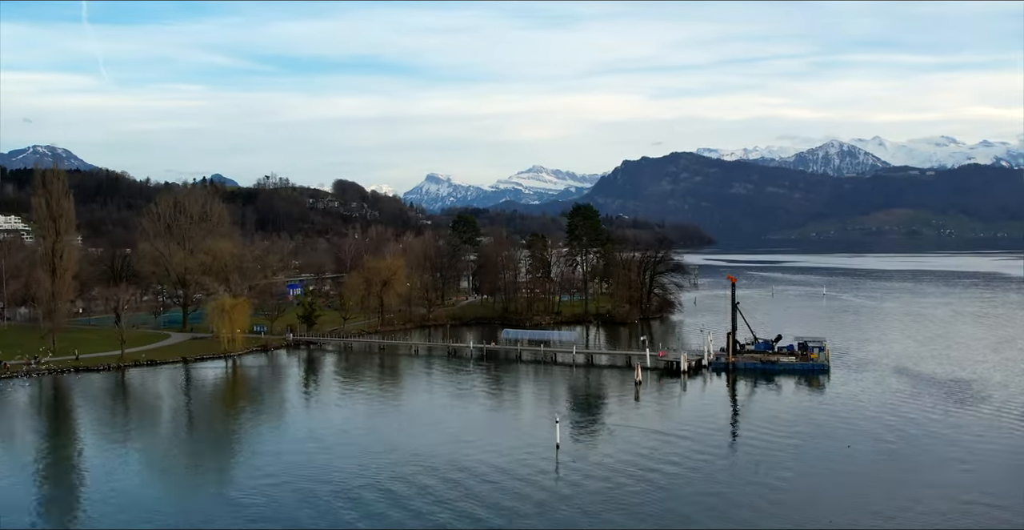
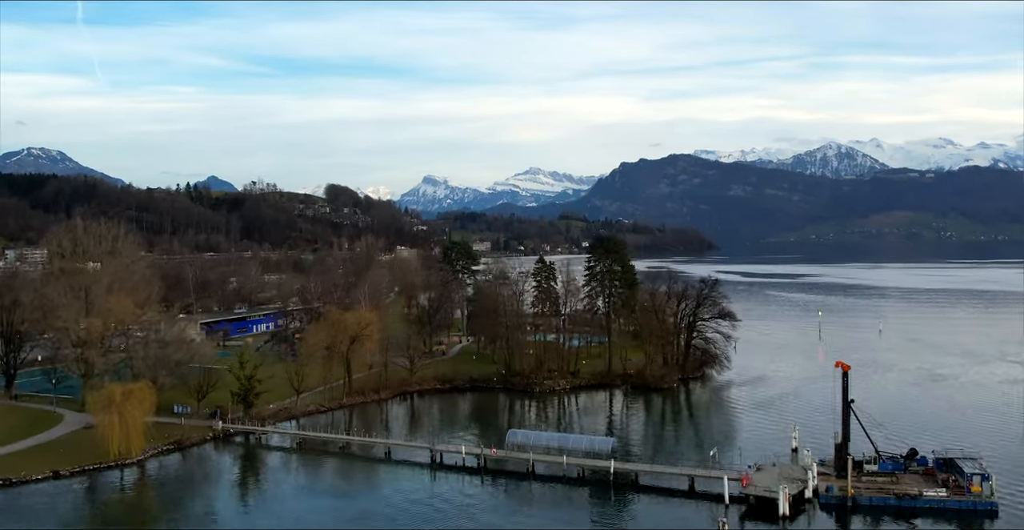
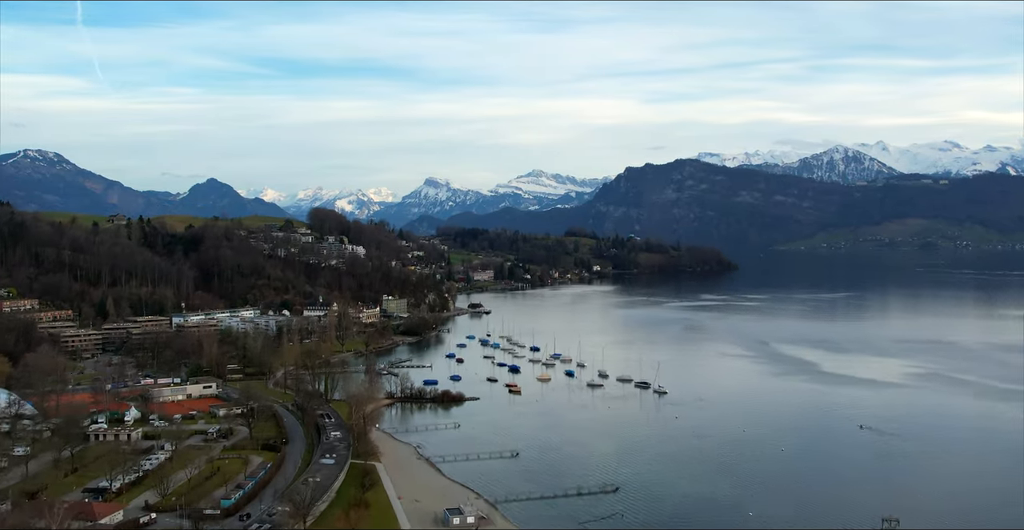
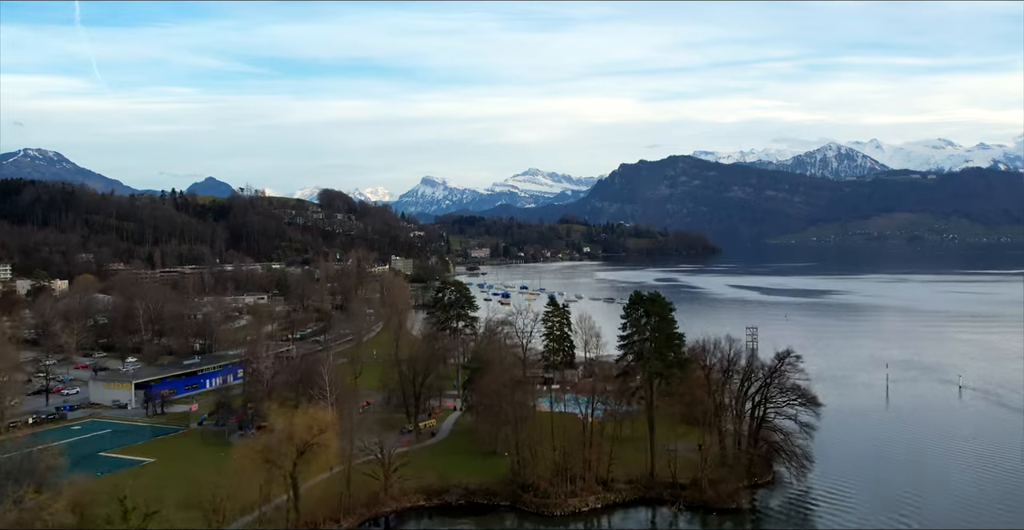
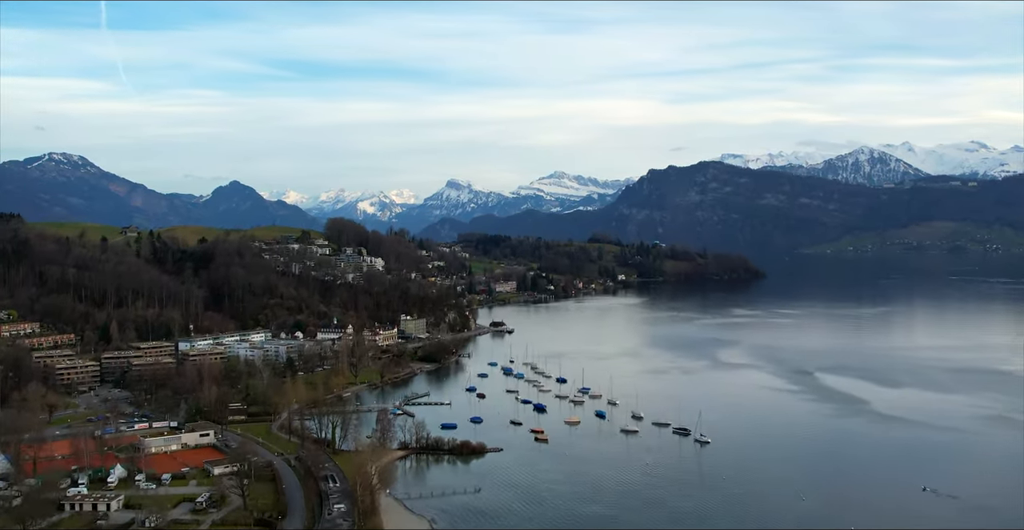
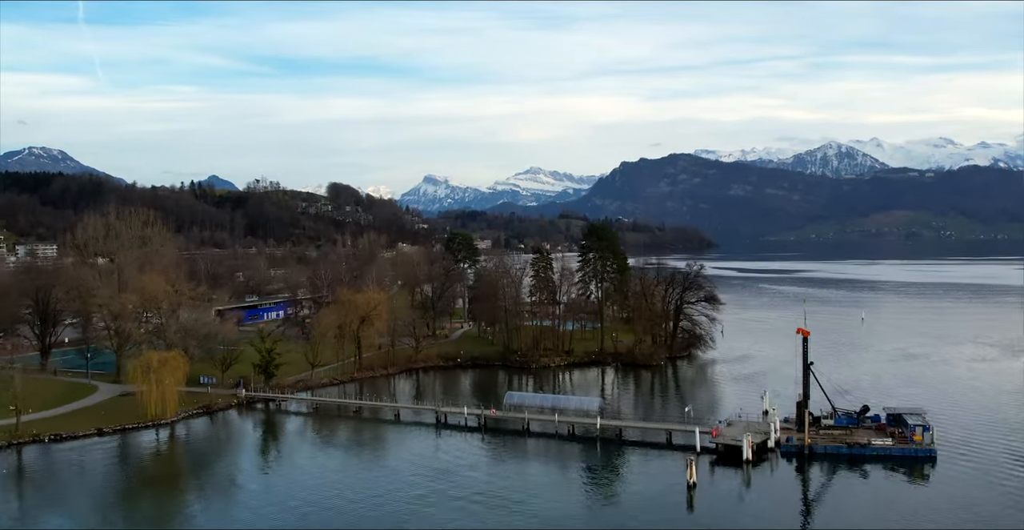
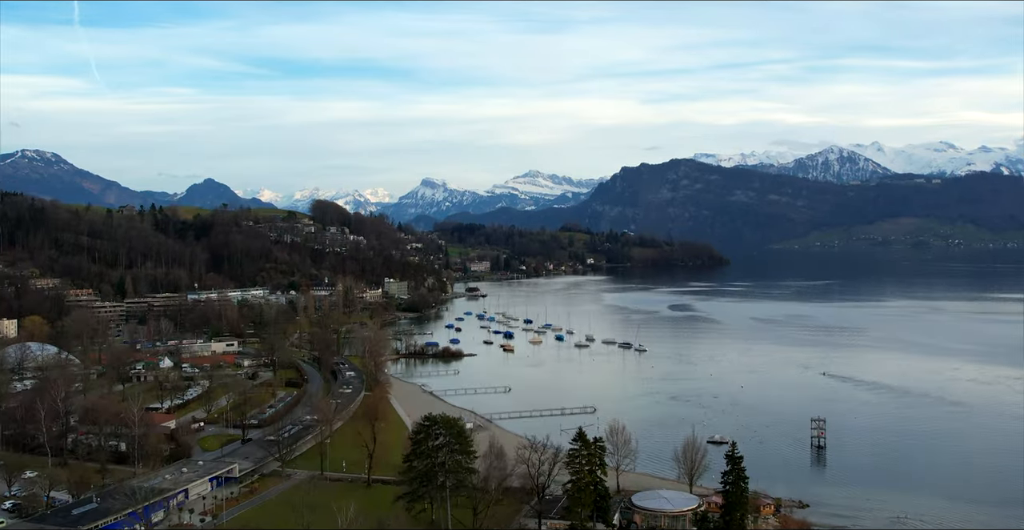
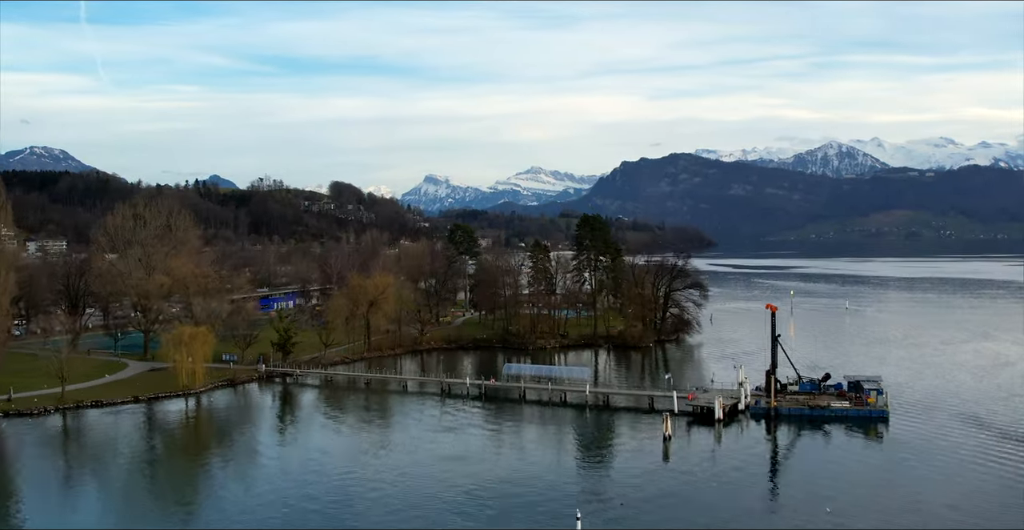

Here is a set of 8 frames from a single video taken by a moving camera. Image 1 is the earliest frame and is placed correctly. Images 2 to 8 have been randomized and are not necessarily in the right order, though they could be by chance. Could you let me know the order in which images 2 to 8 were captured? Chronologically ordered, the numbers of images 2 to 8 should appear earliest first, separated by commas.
8, 6, 2, 4, 7, 3, 5
